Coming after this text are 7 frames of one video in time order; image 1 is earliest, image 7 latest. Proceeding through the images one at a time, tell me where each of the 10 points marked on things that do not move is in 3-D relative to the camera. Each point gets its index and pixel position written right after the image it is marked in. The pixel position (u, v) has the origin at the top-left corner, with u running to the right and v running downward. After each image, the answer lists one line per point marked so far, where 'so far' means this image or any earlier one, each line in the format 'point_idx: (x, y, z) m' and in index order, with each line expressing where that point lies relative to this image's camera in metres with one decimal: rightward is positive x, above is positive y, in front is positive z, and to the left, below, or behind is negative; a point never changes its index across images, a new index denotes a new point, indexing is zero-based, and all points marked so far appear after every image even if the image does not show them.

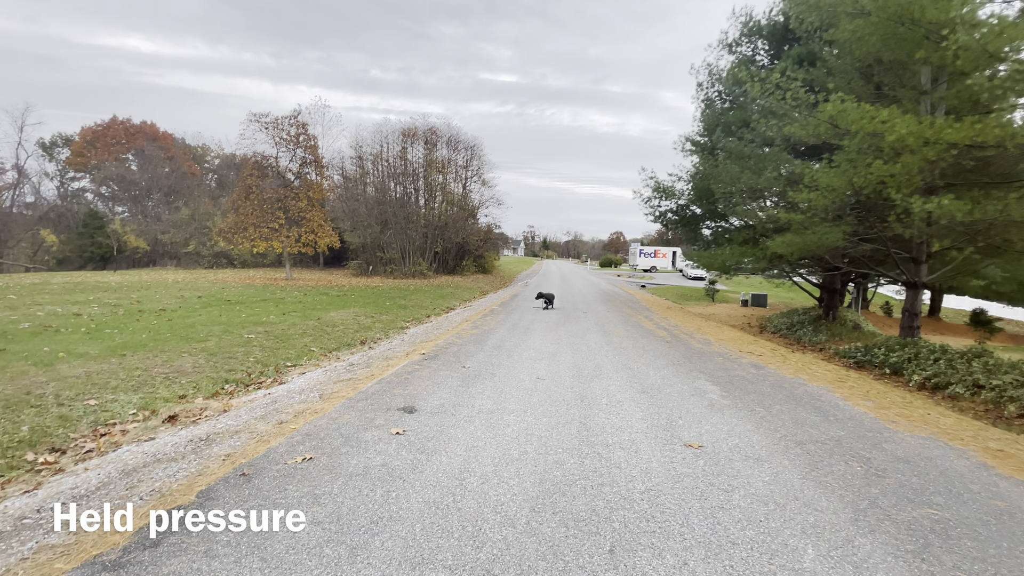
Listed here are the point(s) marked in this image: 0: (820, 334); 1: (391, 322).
0: (+9.4, -1.4, +14.4) m
1: (-3.5, -1.0, +13.2) m
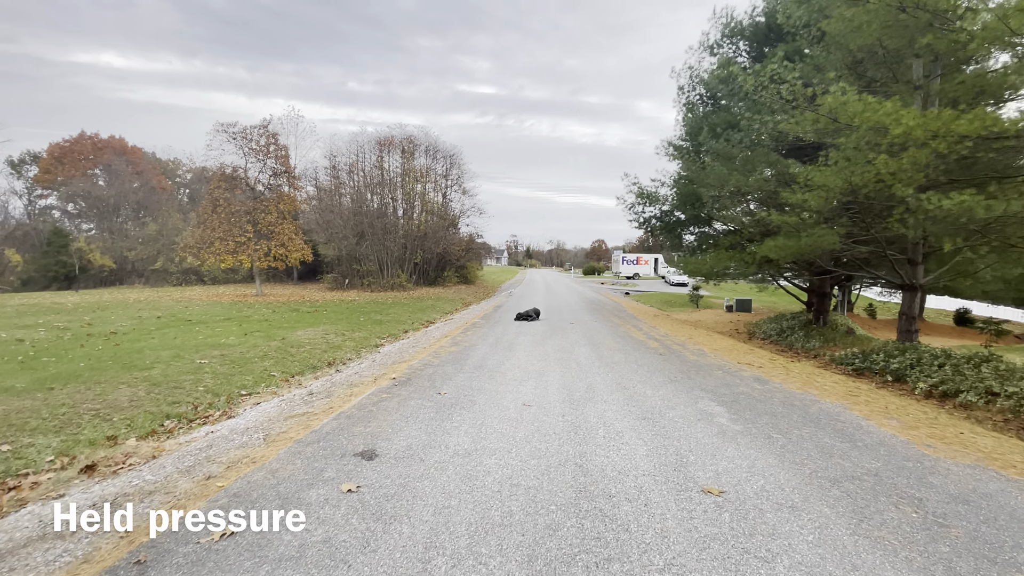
0: (+8.9, -1.6, +13.9) m
1: (-3.9, -1.4, +12.4) m
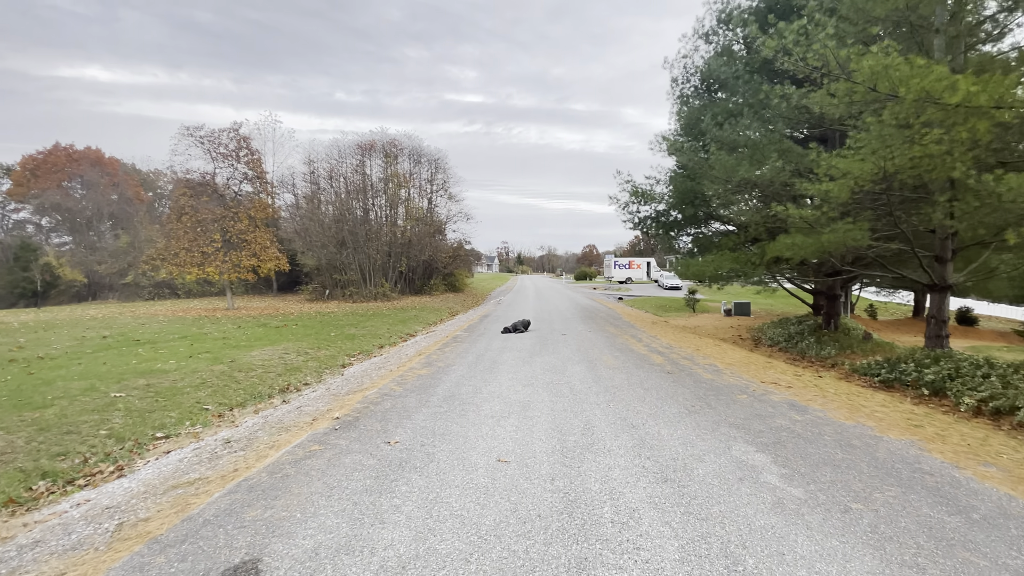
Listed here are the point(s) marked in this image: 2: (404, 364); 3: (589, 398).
0: (+8.5, -1.6, +12.7) m
1: (-4.3, -1.7, +10.9) m
2: (-1.9, -1.4, +8.7) m
3: (+0.9, -1.3, +5.7) m
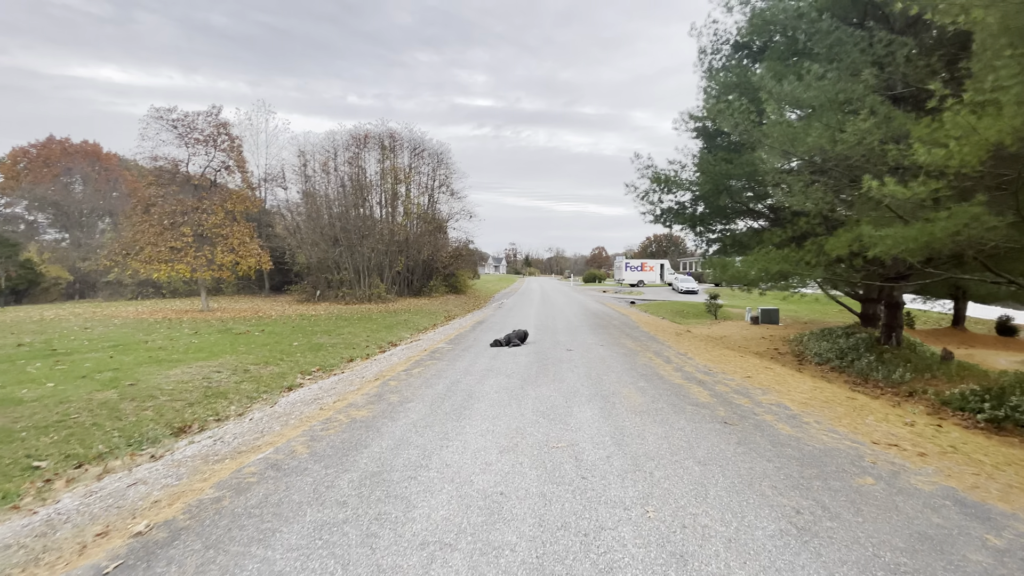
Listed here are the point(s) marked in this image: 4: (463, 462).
0: (+8.4, -1.8, +10.1) m
1: (-4.5, -1.7, +8.6) m
2: (-2.1, -1.4, +6.3) m
3: (+0.7, -1.4, +3.3) m
4: (-0.4, -1.4, +3.8) m
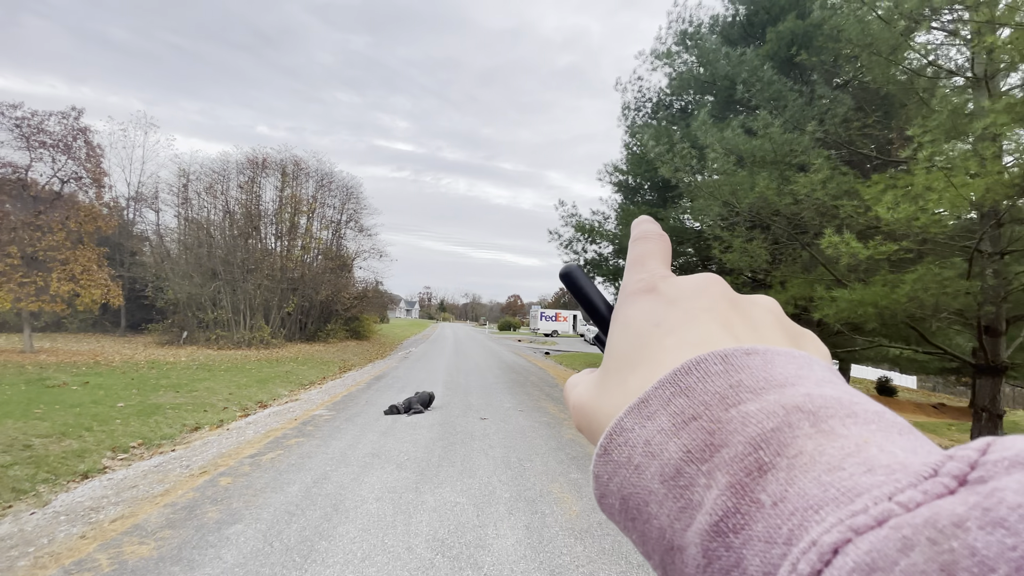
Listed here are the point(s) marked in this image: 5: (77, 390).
0: (+6.5, -3.1, +9.7) m
1: (-5.9, -2.3, +6.0) m
2: (-3.2, -1.9, +4.2) m
3: (+0.1, -1.7, +1.7) m
4: (-1.0, -1.7, +2.0) m
5: (-9.3, -2.2, +10.1) m
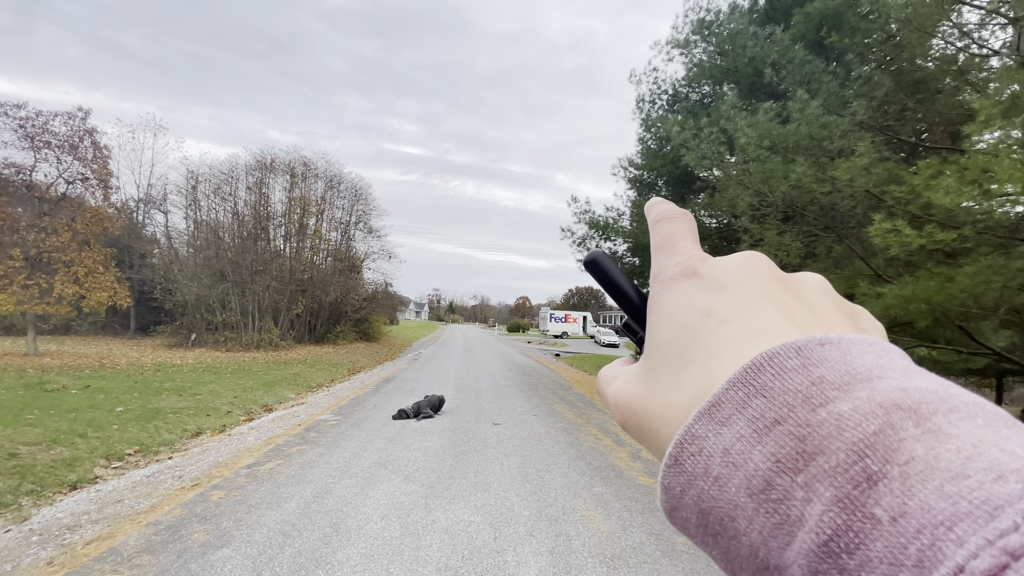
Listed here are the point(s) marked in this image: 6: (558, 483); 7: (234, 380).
0: (+6.8, -3.1, +9.2) m
1: (-5.7, -2.3, +5.6) m
2: (-3.0, -1.9, +3.8) m
3: (+0.3, -1.7, +1.2) m
4: (-0.8, -1.7, +1.6) m
5: (-9.1, -2.2, +9.9) m
6: (+0.5, -2.0, +4.7) m
7: (-8.3, -2.7, +14.1) m
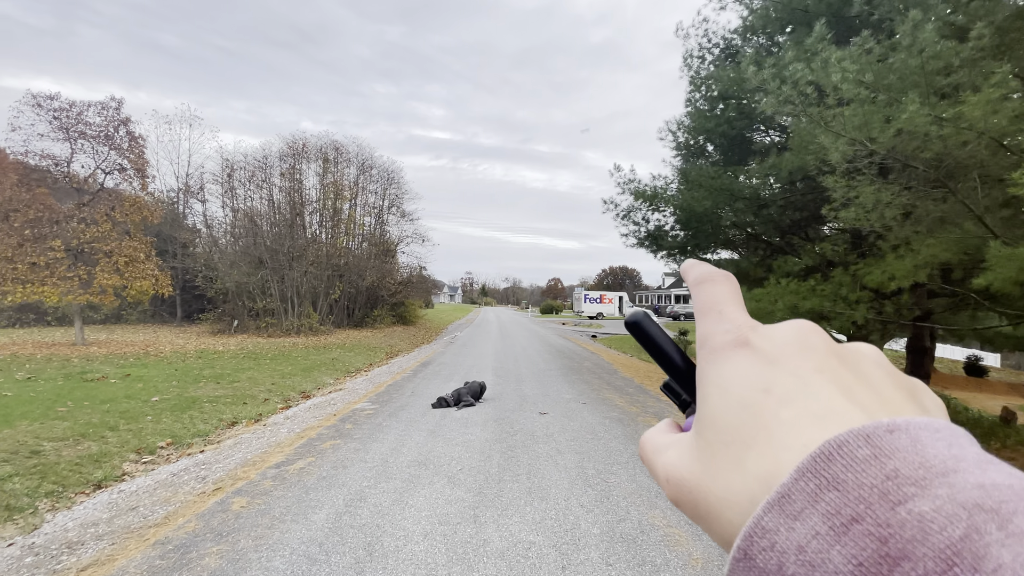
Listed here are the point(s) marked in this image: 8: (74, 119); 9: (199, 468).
0: (+7.6, -2.5, +8.1) m
1: (-5.1, -2.1, +5.3) m
2: (-2.5, -1.7, +3.3) m
3: (+0.5, -1.5, +0.5) m
4: (-0.5, -1.6, +0.9) m
5: (-8.2, -2.0, +9.8) m
6: (+1.0, -1.7, +4.0) m
7: (-7.2, -2.3, +14.0) m
8: (-16.2, +6.2, +17.3) m
9: (-3.5, -2.0, +5.3) m
